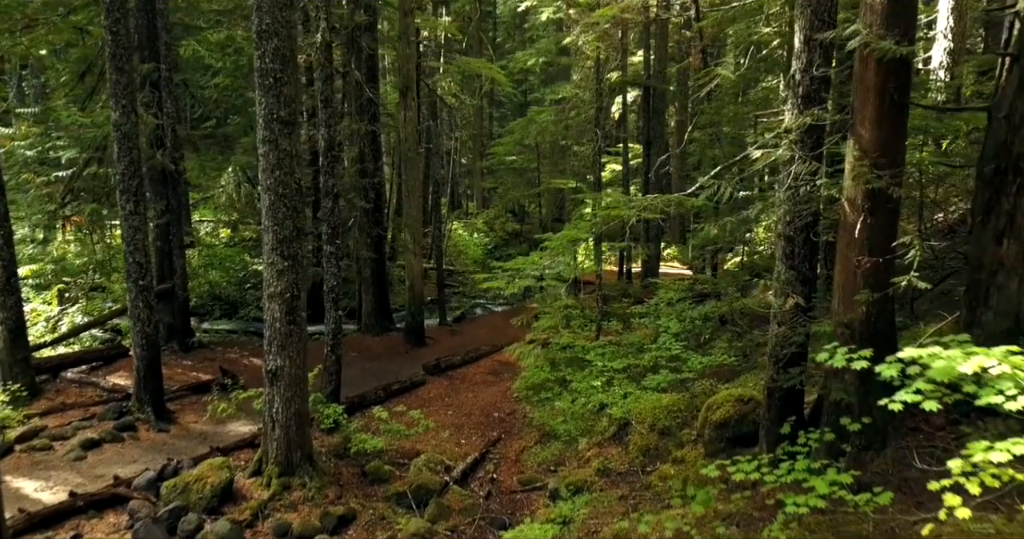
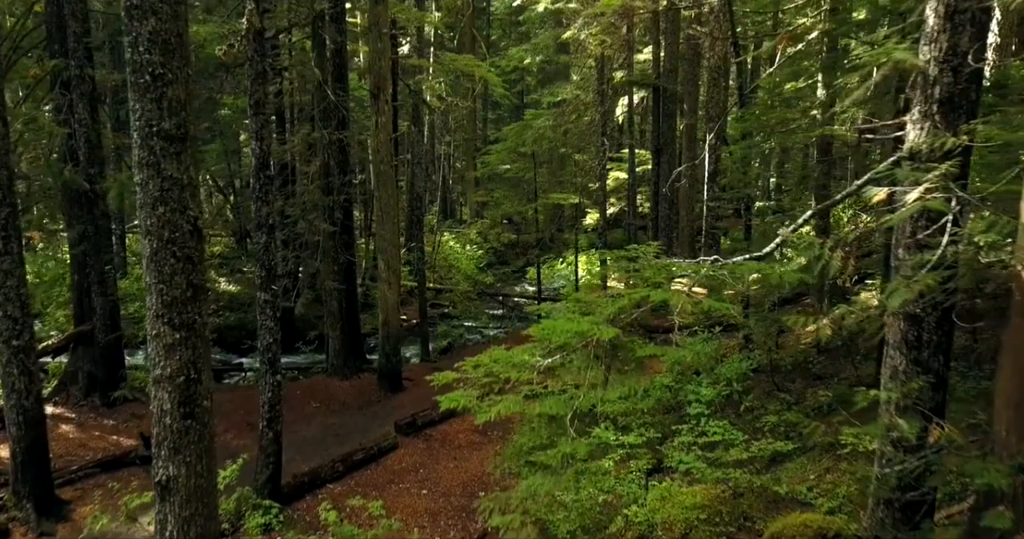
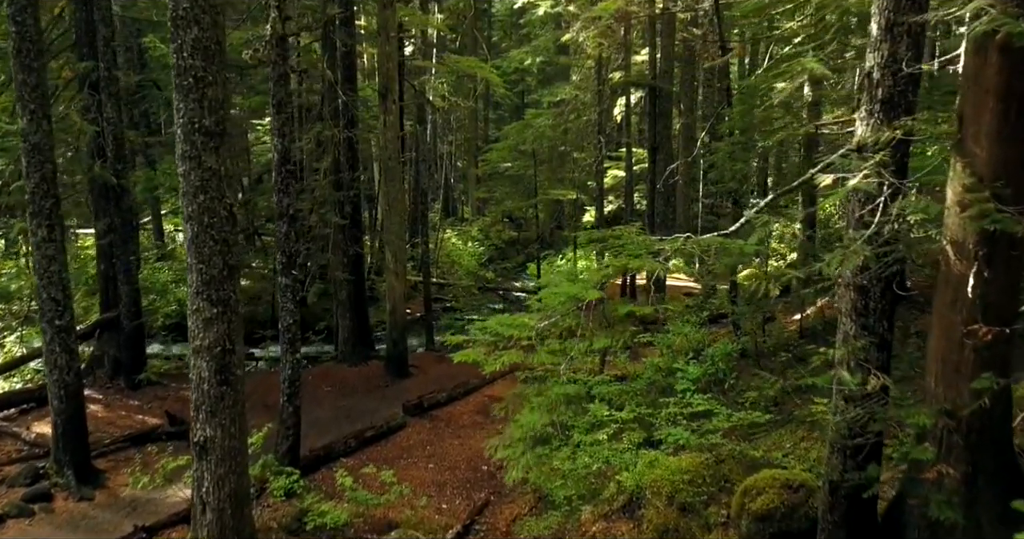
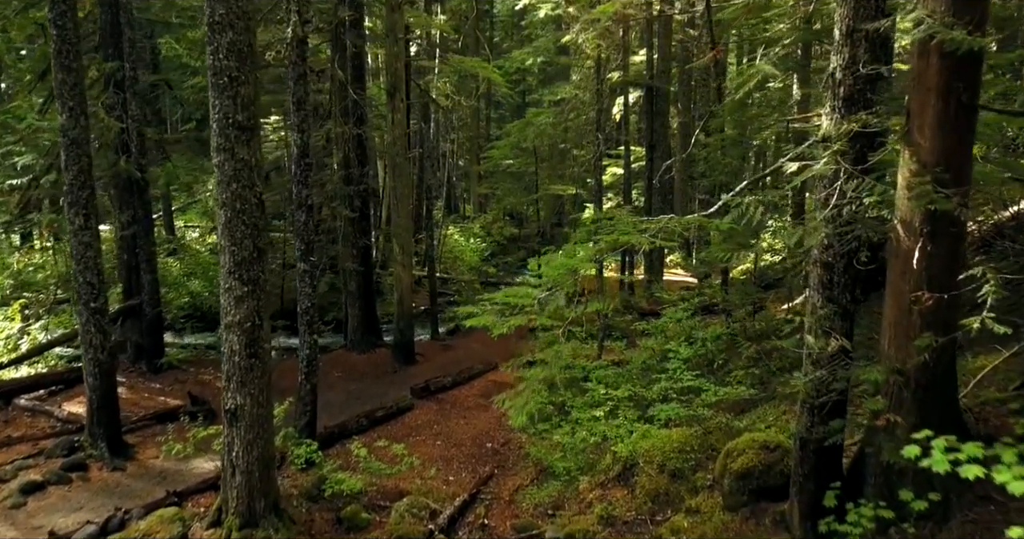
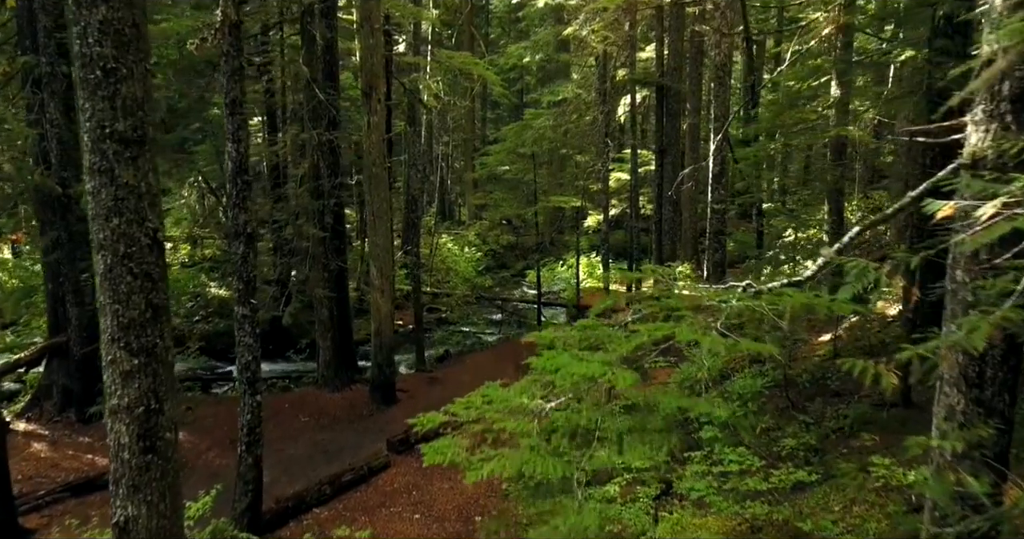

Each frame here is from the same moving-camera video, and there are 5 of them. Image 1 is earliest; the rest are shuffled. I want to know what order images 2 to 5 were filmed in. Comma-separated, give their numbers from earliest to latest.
4, 3, 2, 5
